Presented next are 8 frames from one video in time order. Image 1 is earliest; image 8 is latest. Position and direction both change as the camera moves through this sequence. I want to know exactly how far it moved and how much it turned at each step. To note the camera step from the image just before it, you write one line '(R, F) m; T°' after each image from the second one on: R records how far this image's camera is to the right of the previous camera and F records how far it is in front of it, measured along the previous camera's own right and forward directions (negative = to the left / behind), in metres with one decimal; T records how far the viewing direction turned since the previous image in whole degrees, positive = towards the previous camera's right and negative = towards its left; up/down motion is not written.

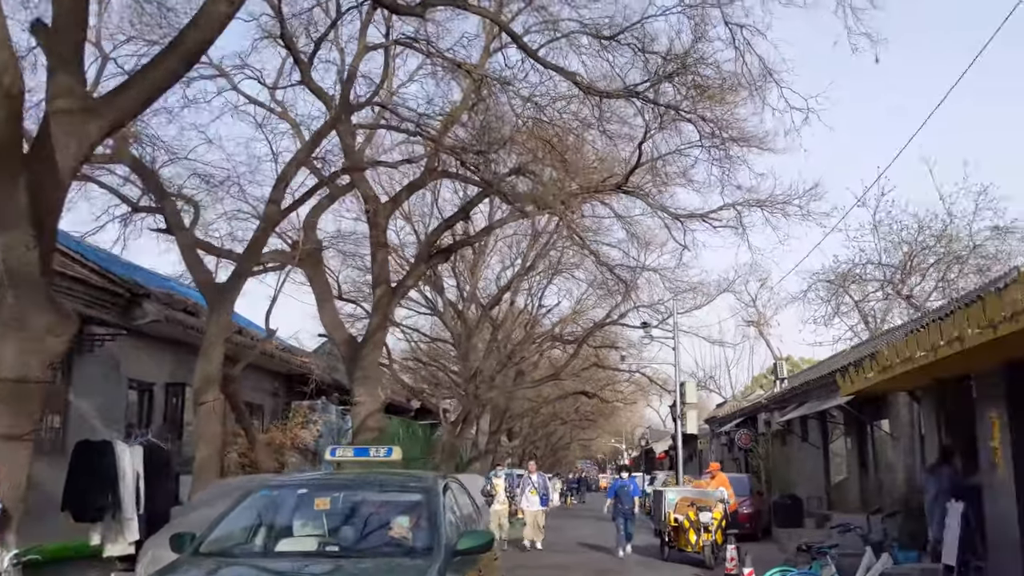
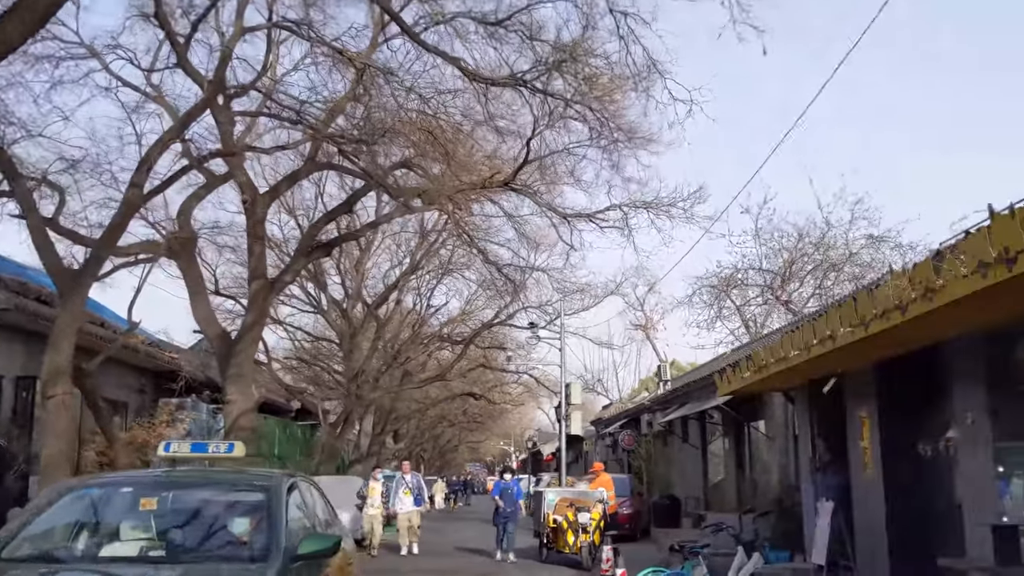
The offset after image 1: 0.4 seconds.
(+0.2, +0.4) m; +6°
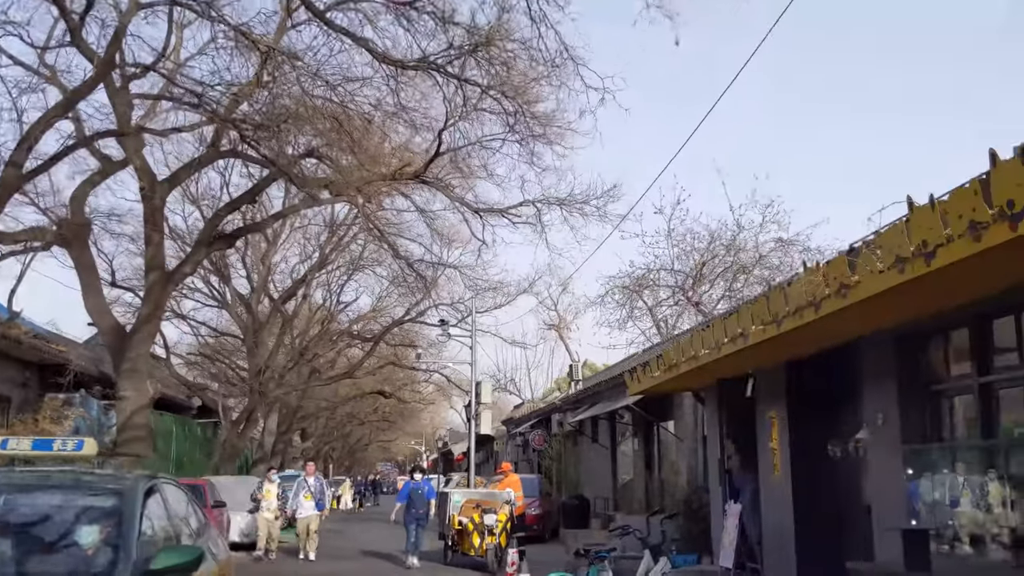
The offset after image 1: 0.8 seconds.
(+0.1, +0.4) m; +5°
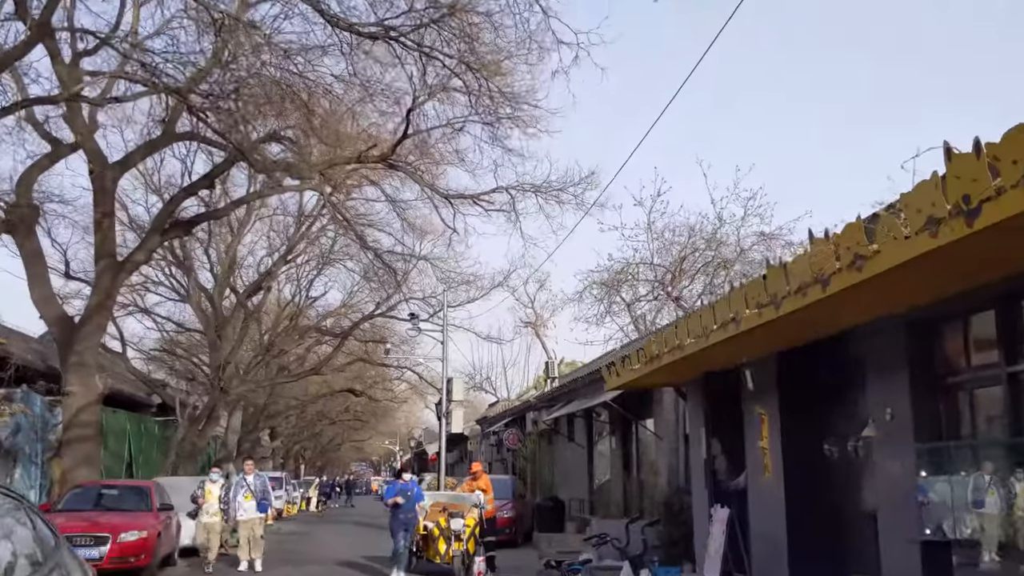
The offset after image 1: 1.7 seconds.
(+0.1, +1.0) m; +1°
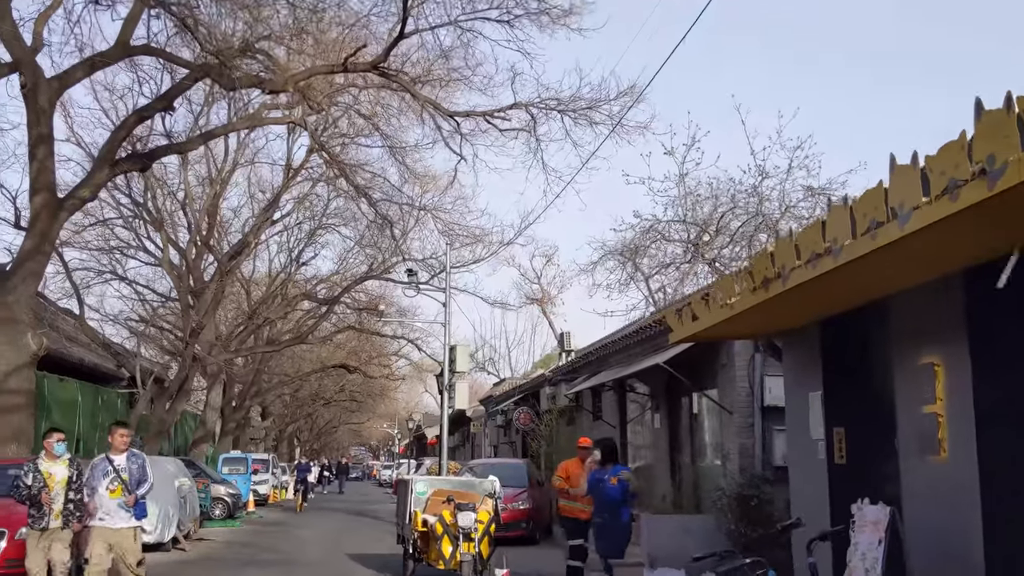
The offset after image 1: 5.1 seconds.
(-0.3, +3.3) m; 0°
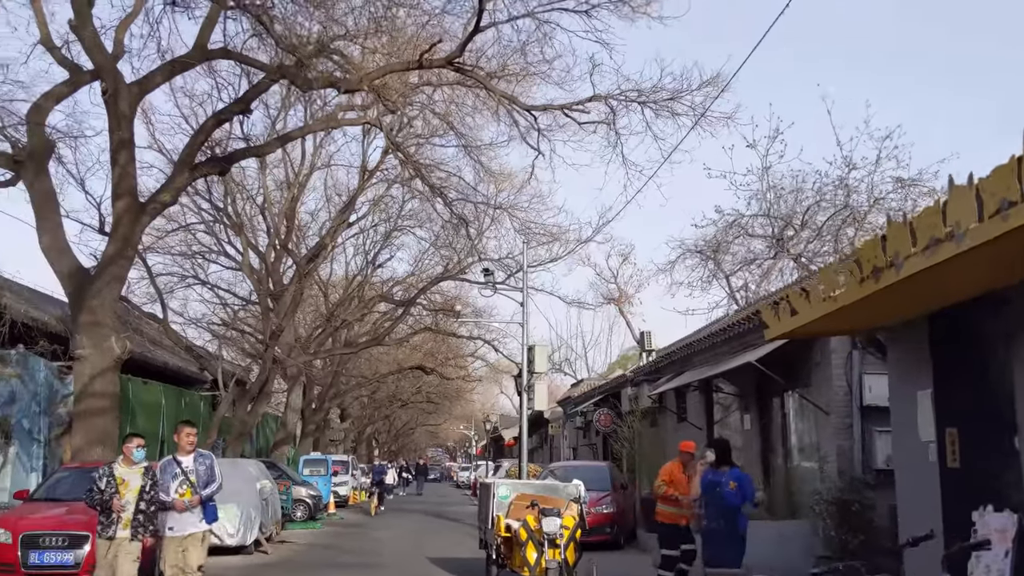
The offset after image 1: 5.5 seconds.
(-0.1, +0.4) m; -4°
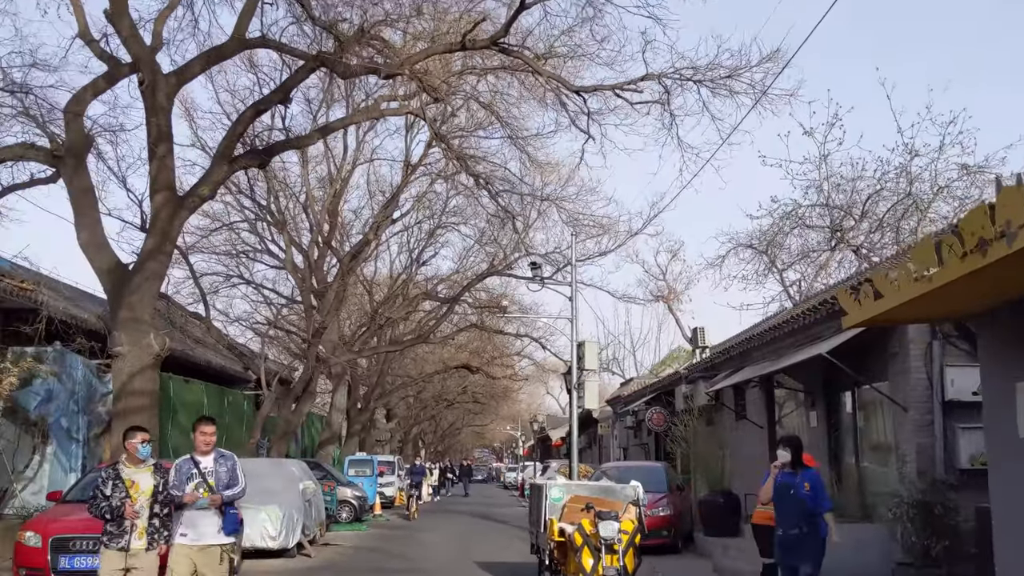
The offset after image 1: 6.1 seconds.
(-0.1, +0.7) m; -3°
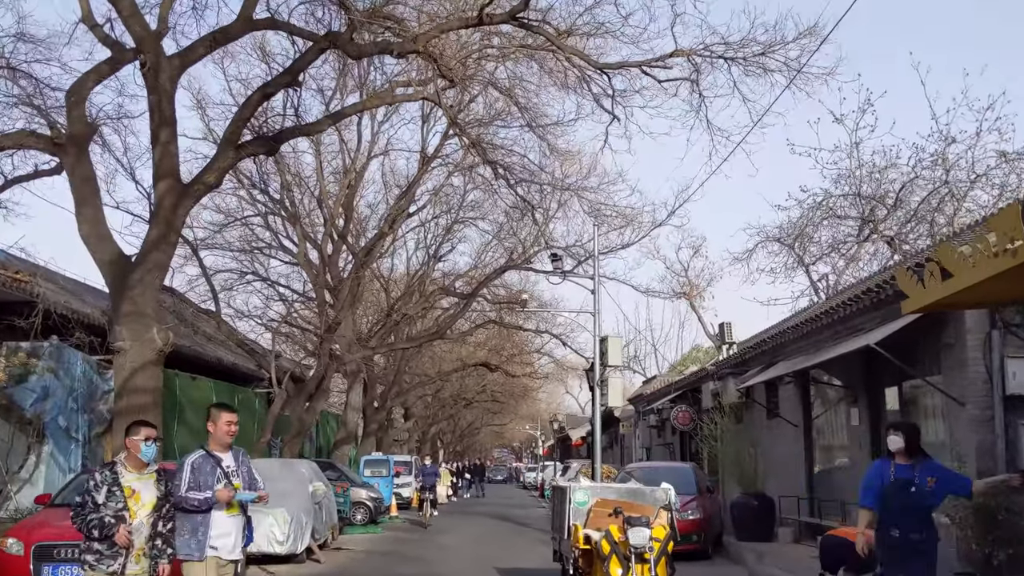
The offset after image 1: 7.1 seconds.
(0.0, +0.8) m; -1°
